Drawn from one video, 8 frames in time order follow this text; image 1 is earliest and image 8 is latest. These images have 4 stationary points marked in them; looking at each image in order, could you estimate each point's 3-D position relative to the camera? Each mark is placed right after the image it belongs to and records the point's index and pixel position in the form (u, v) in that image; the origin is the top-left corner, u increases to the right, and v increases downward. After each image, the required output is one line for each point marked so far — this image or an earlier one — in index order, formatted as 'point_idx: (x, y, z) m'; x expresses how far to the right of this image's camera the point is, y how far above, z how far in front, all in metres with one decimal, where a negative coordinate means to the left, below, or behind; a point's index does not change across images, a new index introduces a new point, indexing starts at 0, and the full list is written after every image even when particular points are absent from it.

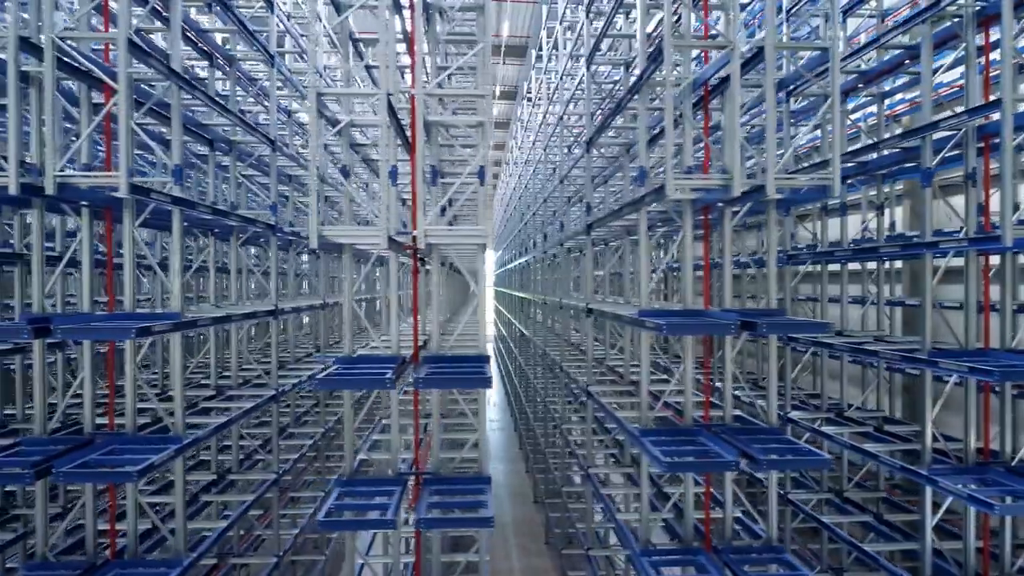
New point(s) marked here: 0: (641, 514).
0: (+1.3, -2.2, +7.2) m
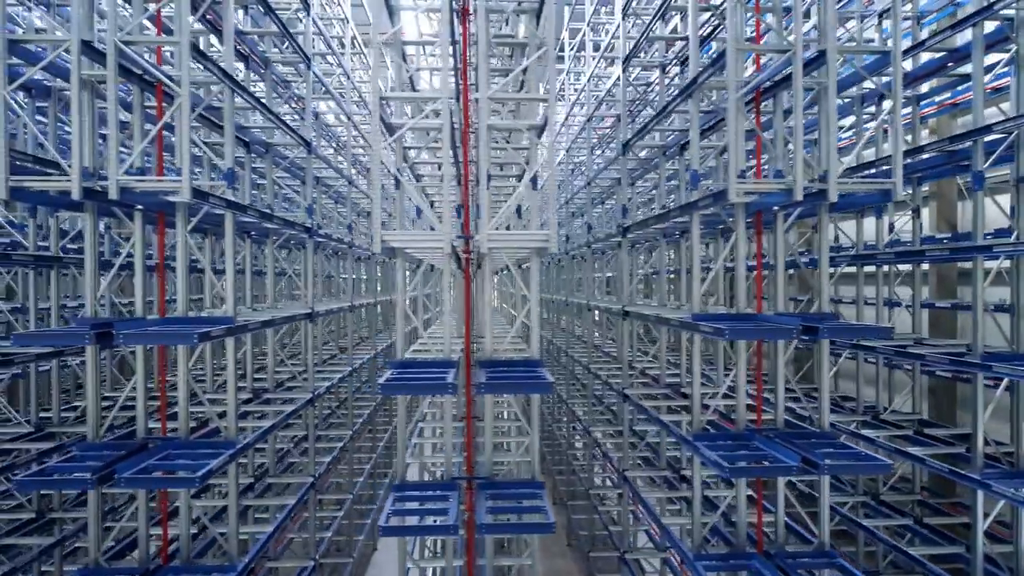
0: (+1.8, -2.3, +7.2) m
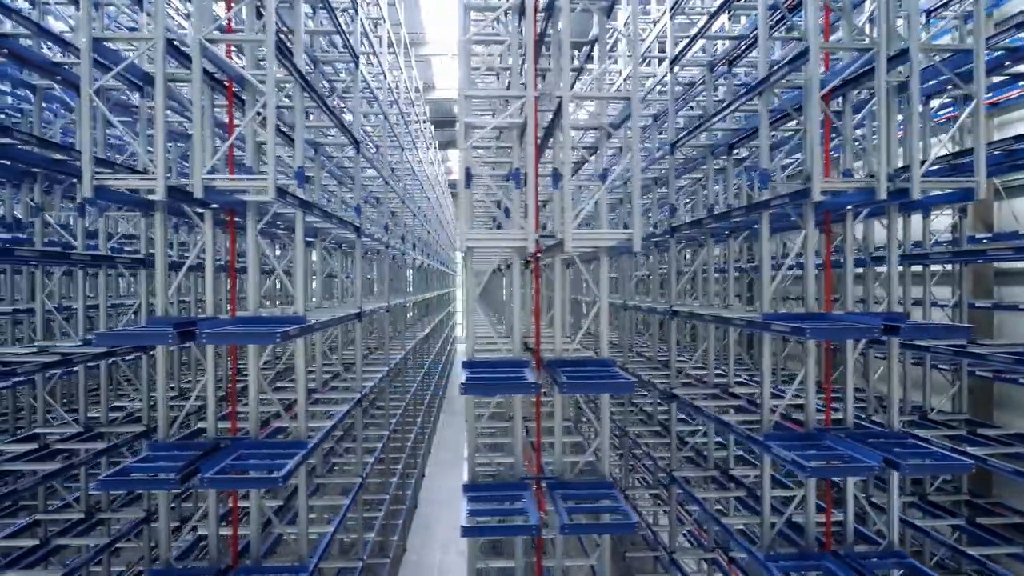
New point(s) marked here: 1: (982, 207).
0: (+2.4, -2.2, +7.1) m
1: (+7.9, +1.3, +12.3) m
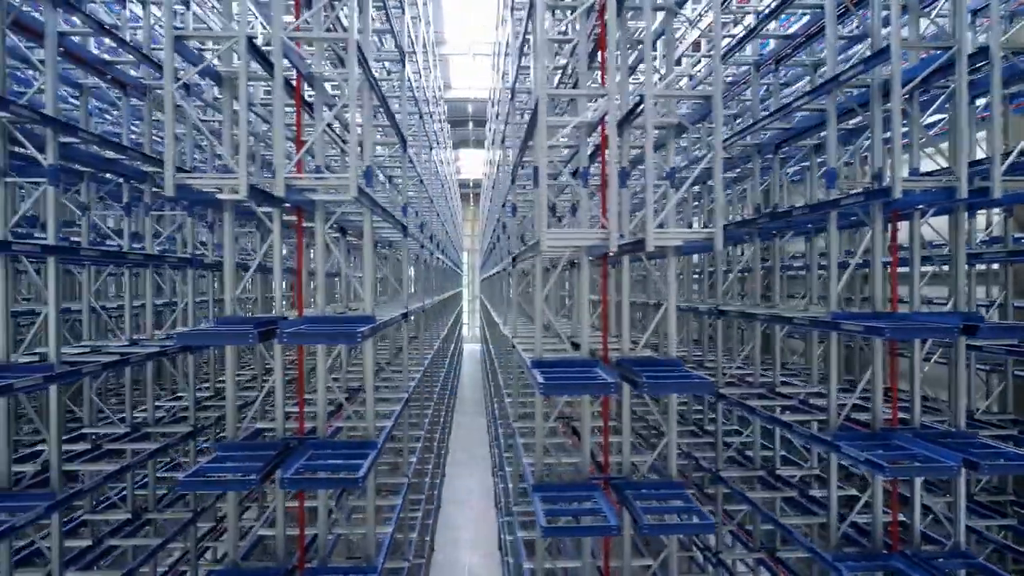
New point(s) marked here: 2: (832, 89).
0: (+3.1, -2.2, +7.1) m
1: (+8.6, +1.4, +12.2) m
2: (+3.0, +1.9, +6.9) m
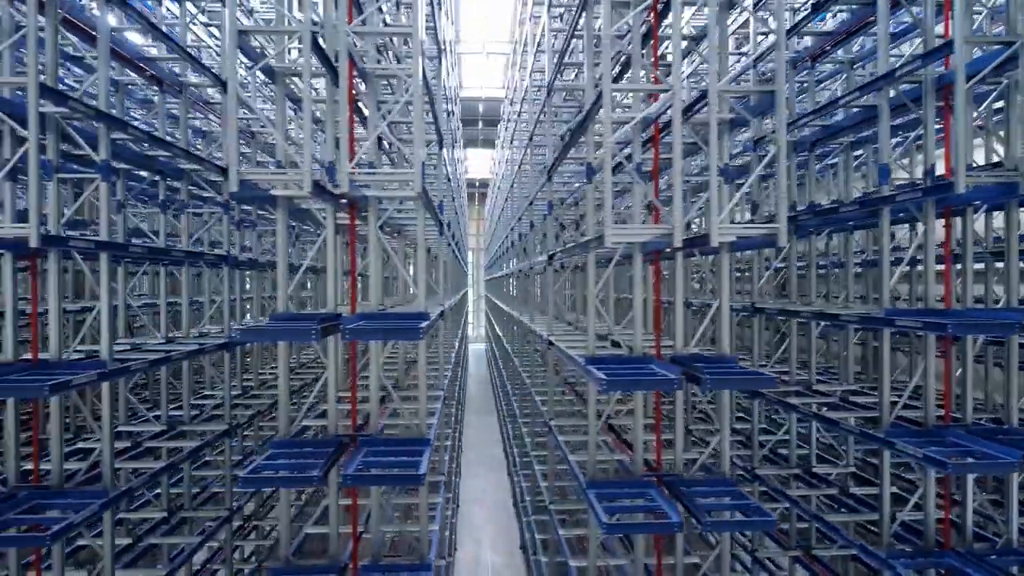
0: (+3.6, -2.2, +7.1) m
1: (+9.1, +1.4, +12.2) m
2: (+3.5, +1.9, +6.9) m
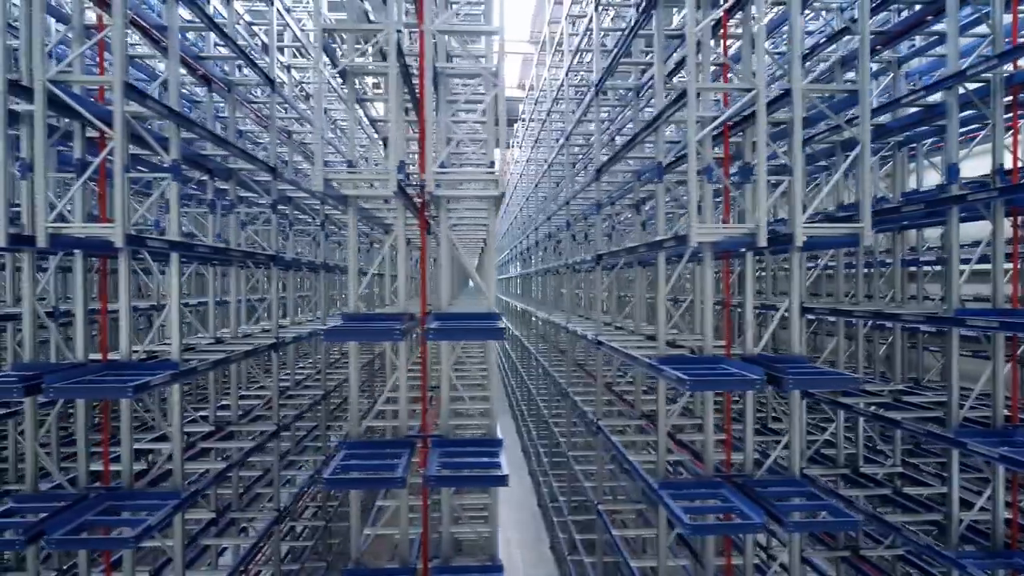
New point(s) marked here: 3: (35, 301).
0: (+4.2, -2.2, +7.0) m
1: (+9.7, +1.4, +12.2) m
2: (+4.1, +1.9, +6.8) m
3: (-4.2, -0.1, +6.4) m
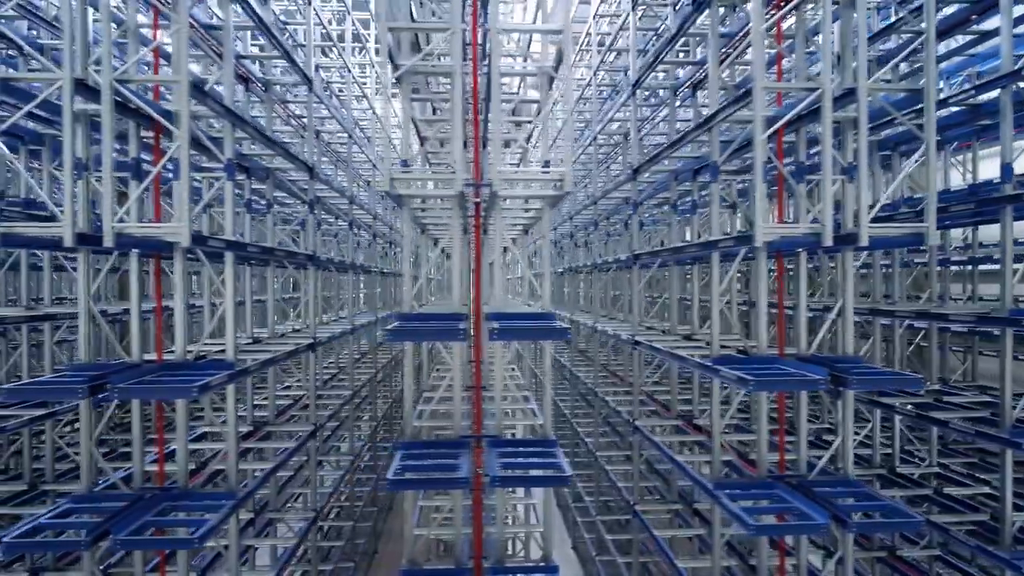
0: (+4.7, -2.2, +7.0) m
1: (+10.2, +1.4, +12.1) m
2: (+4.6, +1.9, +6.8) m
3: (-3.7, -0.1, +6.4) m
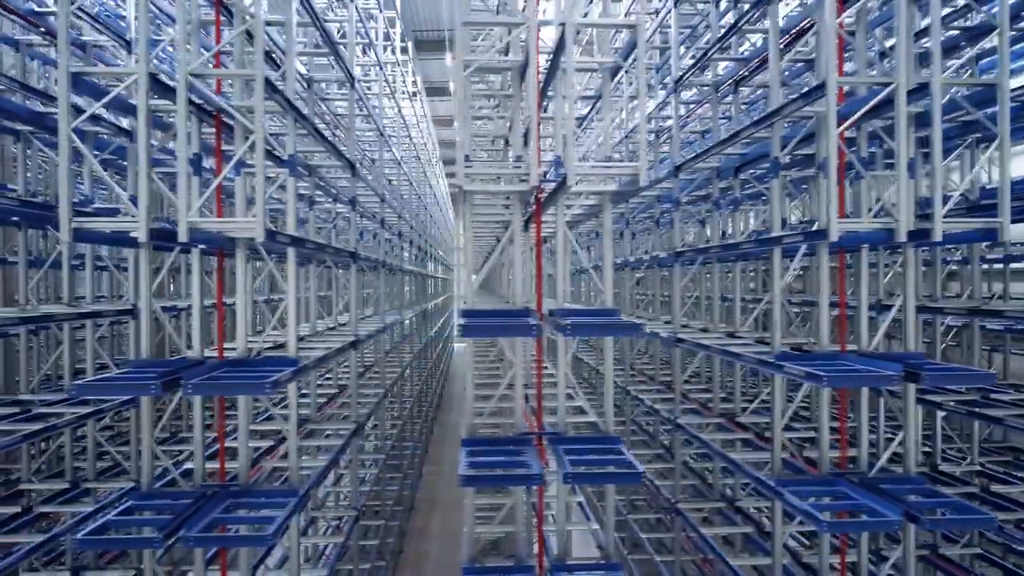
0: (+5.3, -2.2, +7.0) m
1: (+10.8, +1.4, +12.1) m
2: (+5.2, +1.9, +6.8) m
3: (-3.2, -0.1, +6.4) m
